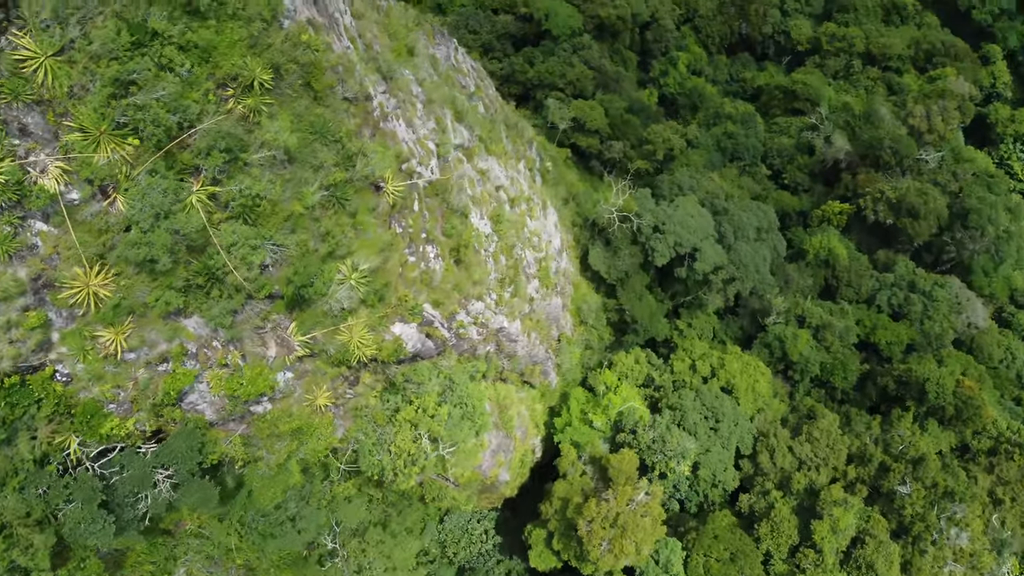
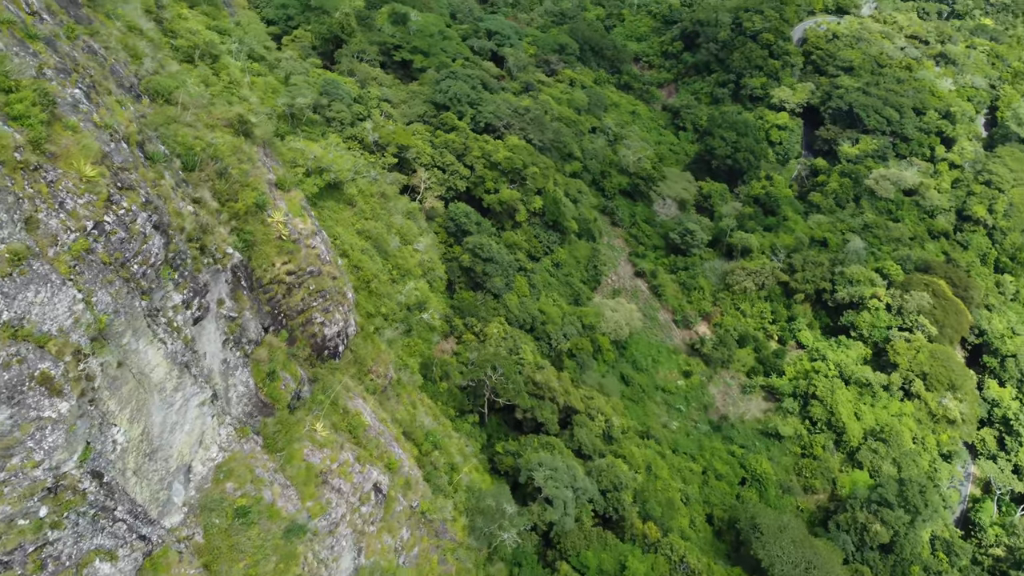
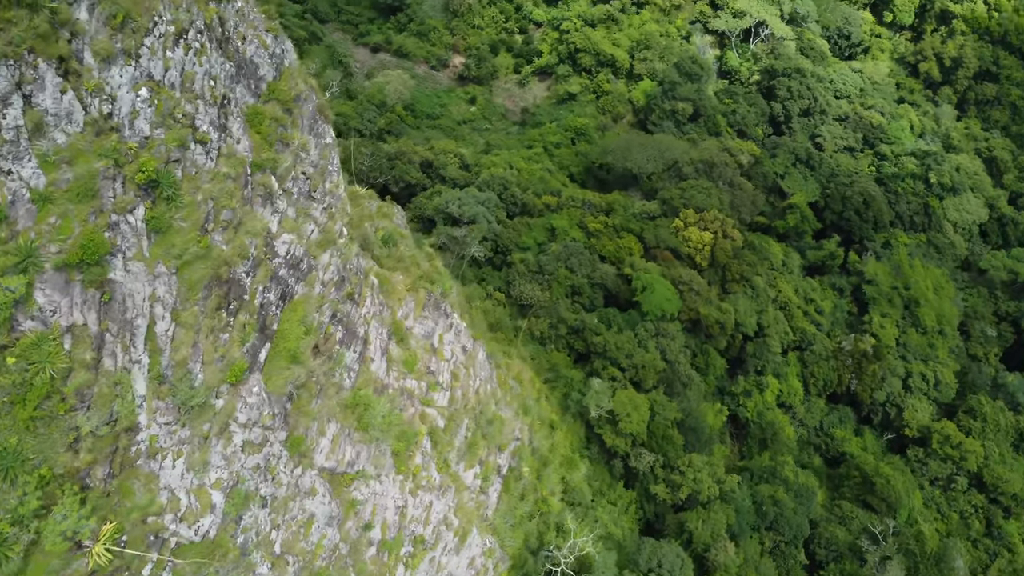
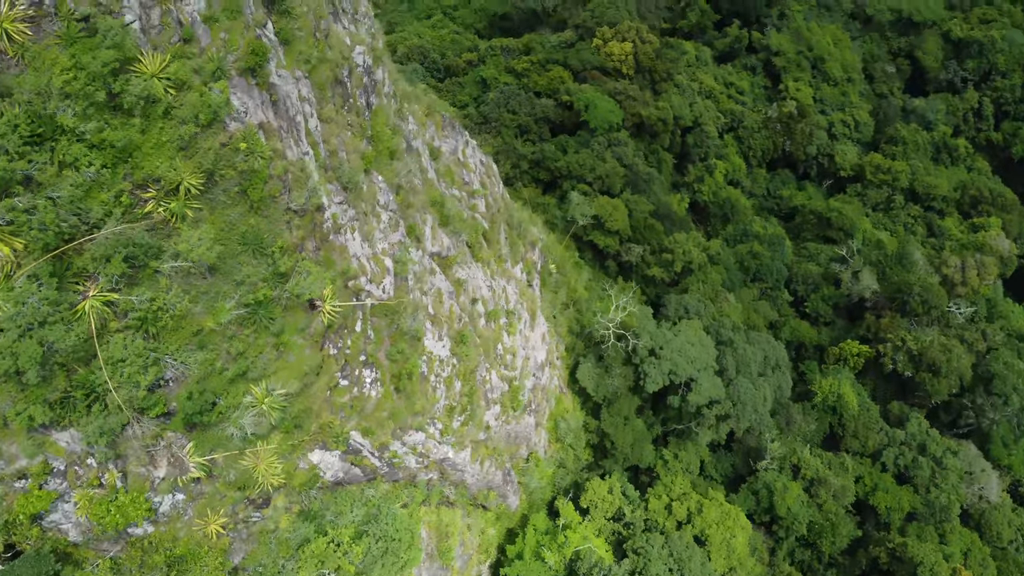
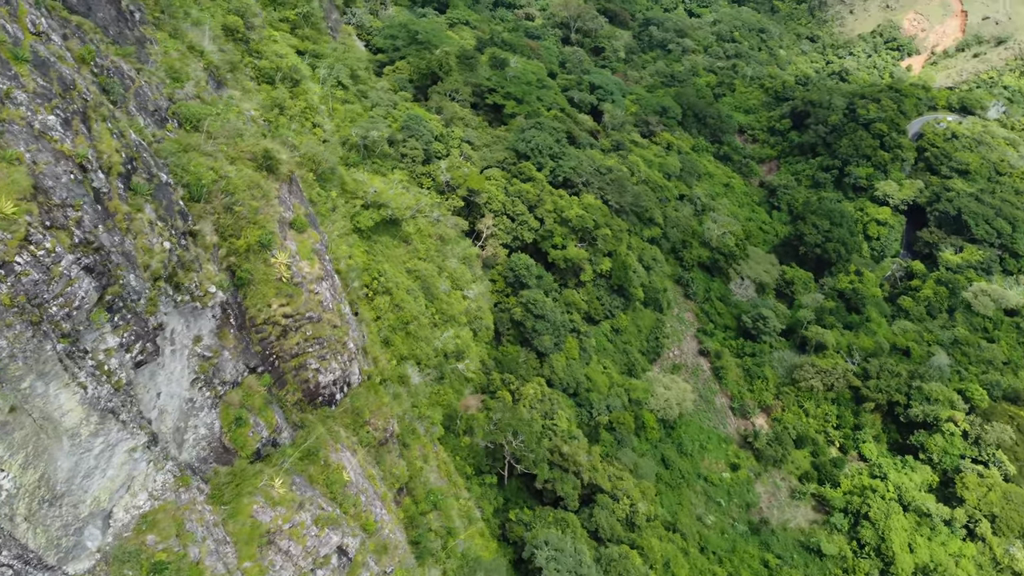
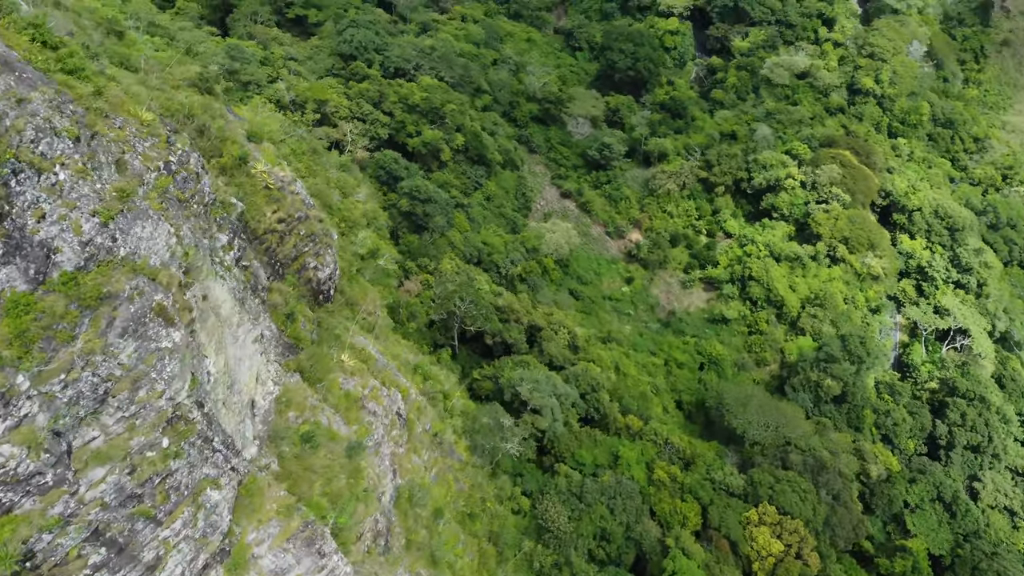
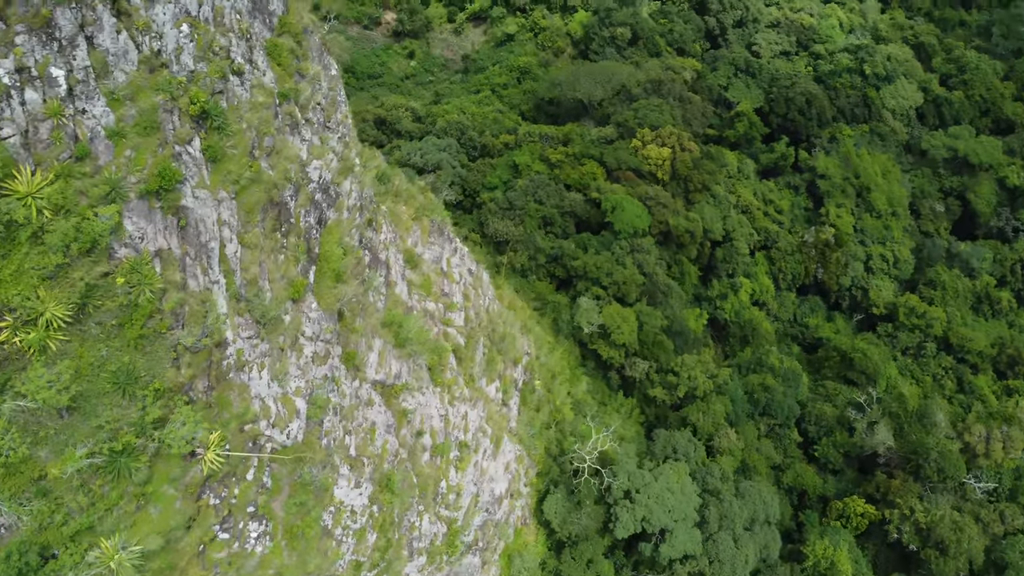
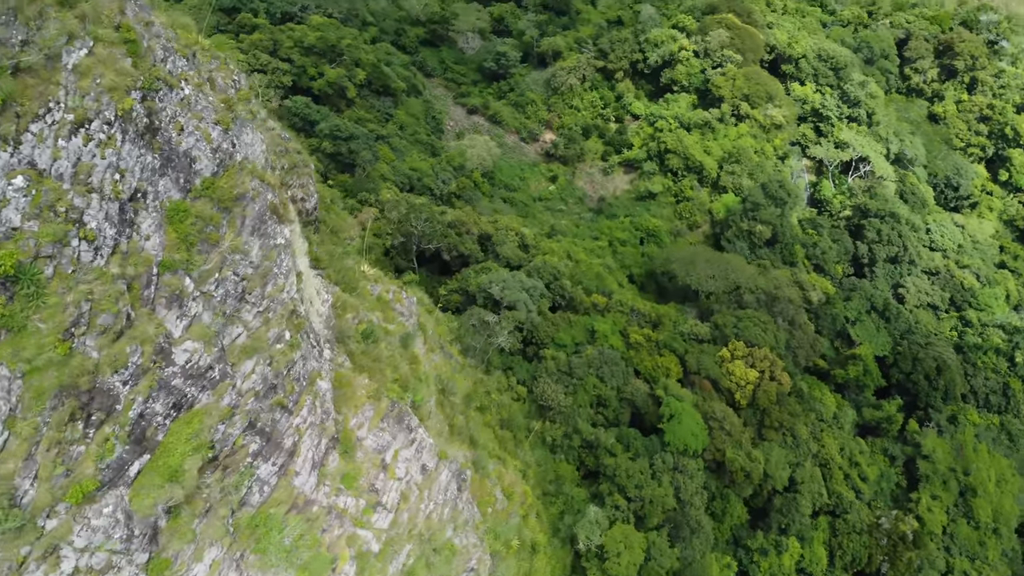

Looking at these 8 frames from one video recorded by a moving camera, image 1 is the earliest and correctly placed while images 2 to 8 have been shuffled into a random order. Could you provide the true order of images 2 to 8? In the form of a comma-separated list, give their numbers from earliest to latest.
4, 7, 3, 8, 6, 2, 5
